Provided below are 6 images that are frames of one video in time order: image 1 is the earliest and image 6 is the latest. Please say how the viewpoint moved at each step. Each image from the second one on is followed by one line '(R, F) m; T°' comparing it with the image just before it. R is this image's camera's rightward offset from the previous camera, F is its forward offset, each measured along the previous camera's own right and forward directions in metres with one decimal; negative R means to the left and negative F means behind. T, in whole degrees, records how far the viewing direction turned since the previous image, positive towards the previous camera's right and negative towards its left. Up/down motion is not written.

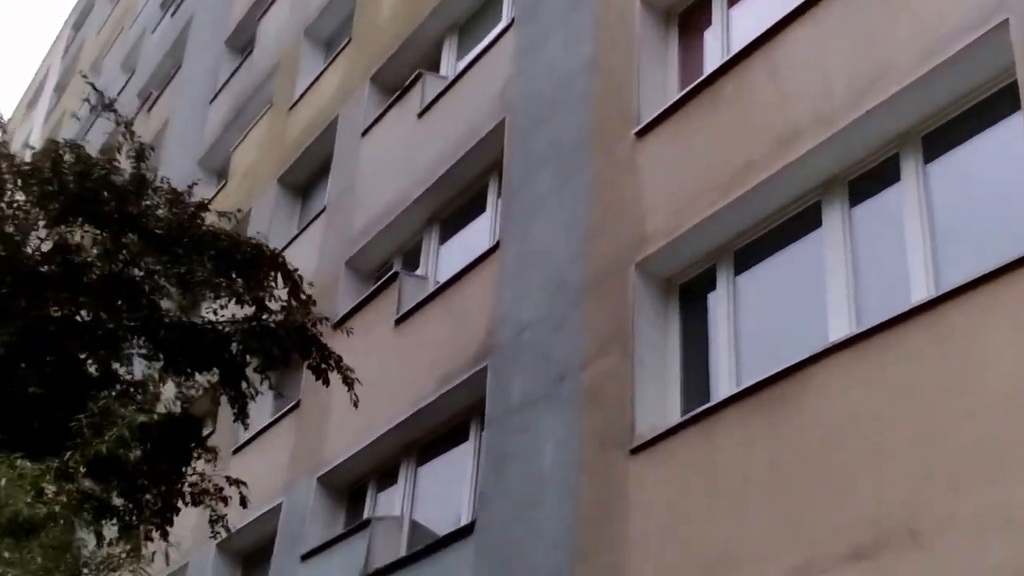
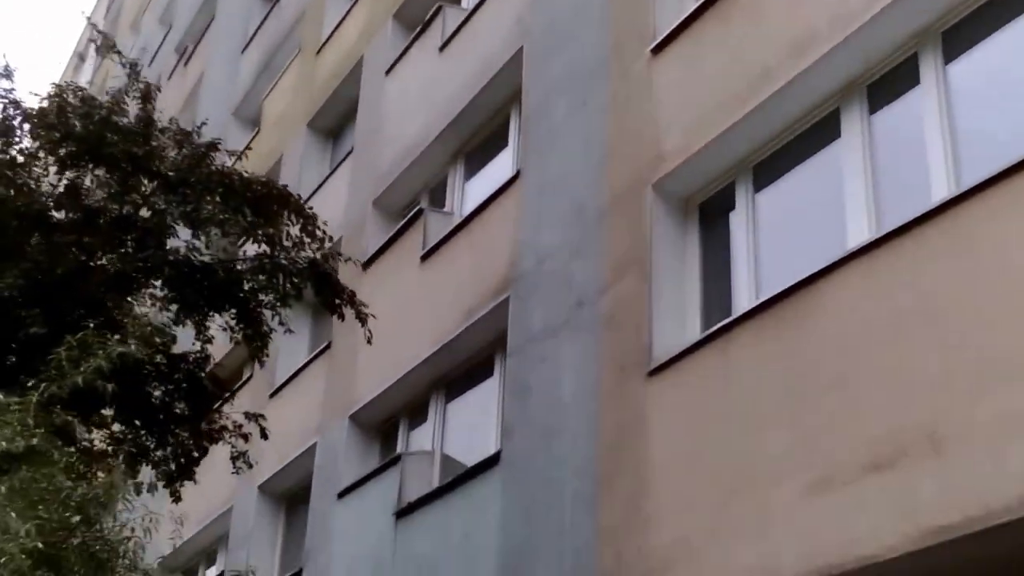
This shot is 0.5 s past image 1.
(+0.2, +0.1) m; -3°
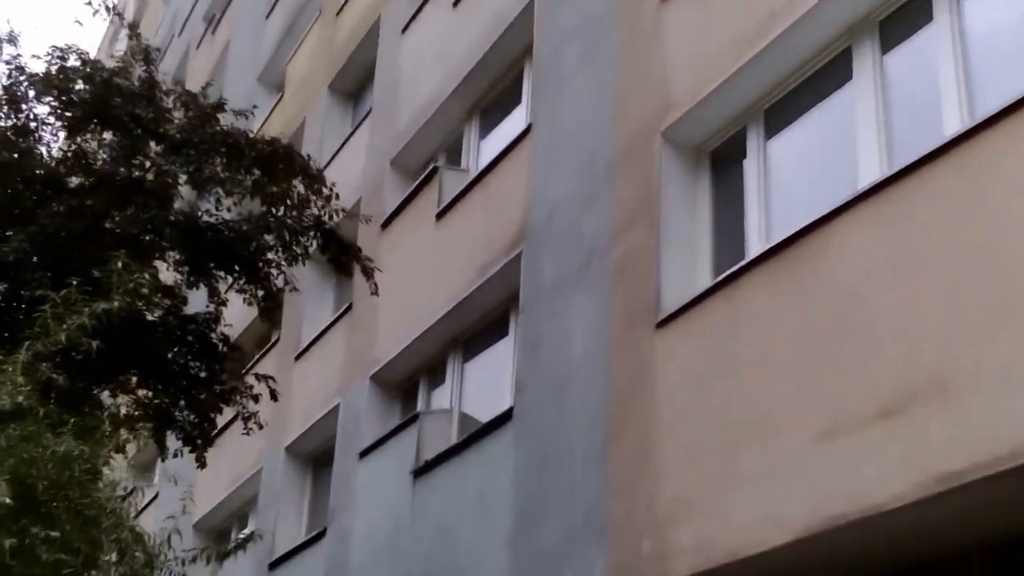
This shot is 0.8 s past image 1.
(+0.2, +0.1) m; -2°
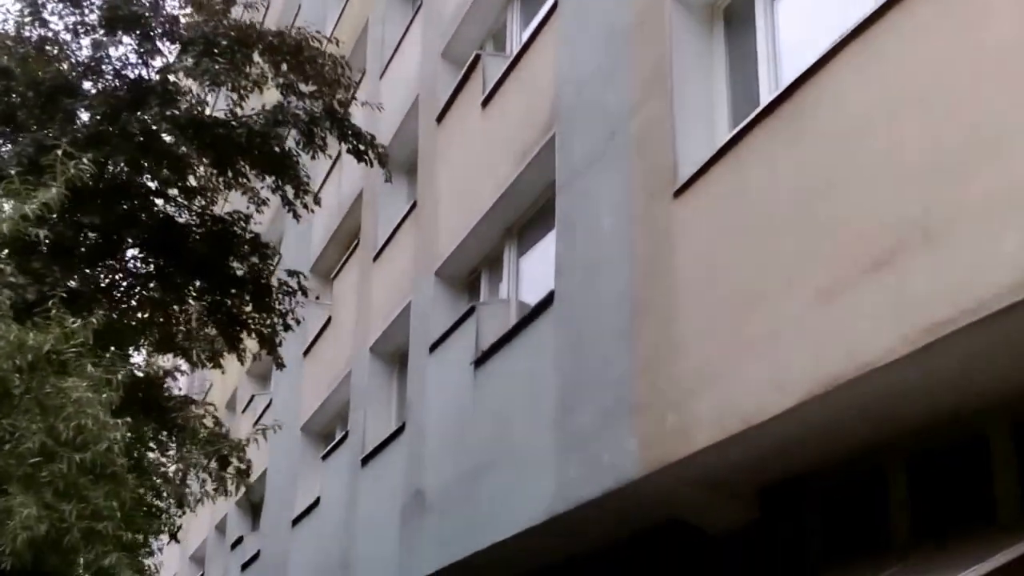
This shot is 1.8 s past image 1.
(+0.6, +0.1) m; -7°
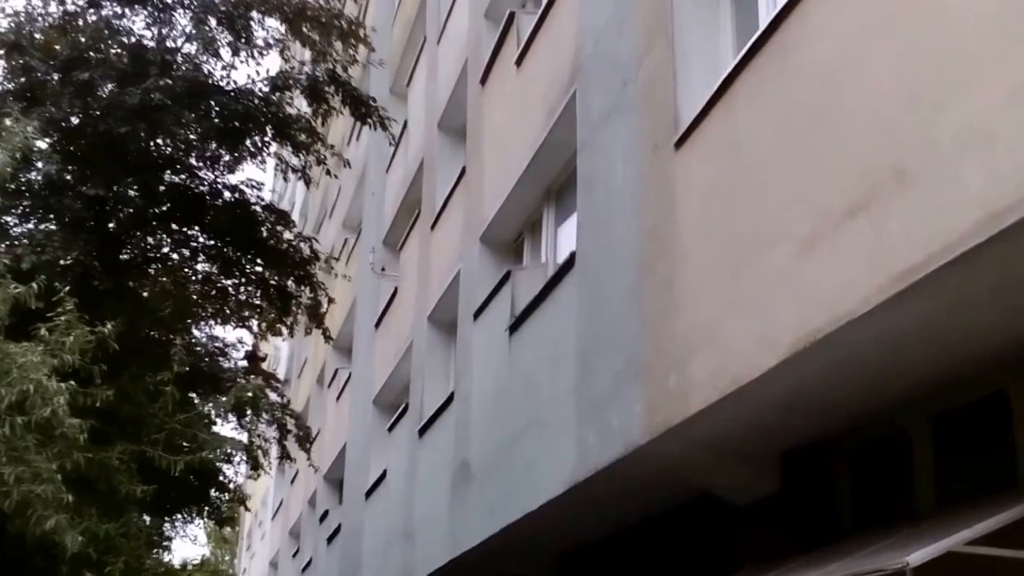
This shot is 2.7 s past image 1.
(+0.6, +0.3) m; -6°
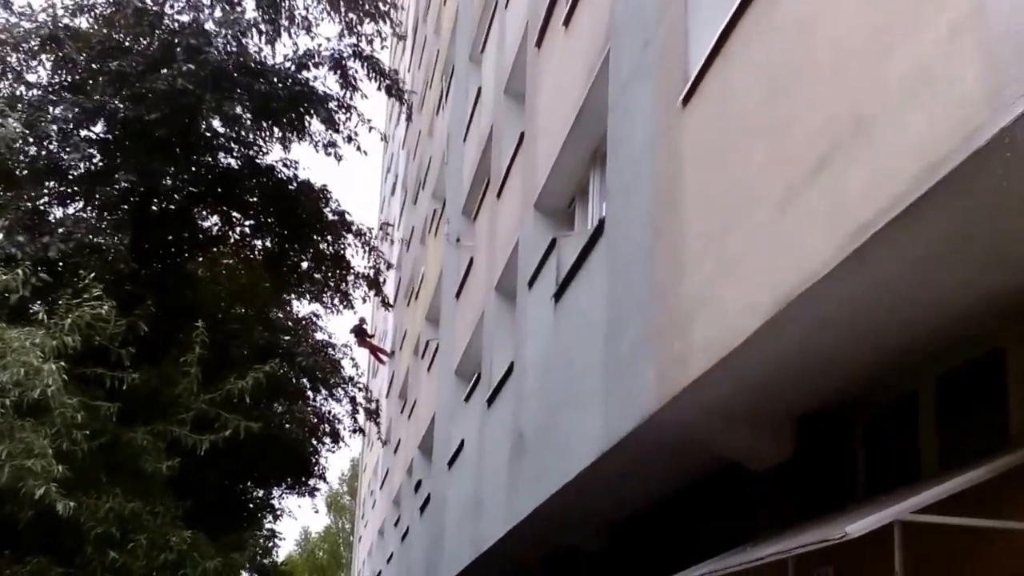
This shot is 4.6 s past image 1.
(+0.6, +0.2) m; -6°
